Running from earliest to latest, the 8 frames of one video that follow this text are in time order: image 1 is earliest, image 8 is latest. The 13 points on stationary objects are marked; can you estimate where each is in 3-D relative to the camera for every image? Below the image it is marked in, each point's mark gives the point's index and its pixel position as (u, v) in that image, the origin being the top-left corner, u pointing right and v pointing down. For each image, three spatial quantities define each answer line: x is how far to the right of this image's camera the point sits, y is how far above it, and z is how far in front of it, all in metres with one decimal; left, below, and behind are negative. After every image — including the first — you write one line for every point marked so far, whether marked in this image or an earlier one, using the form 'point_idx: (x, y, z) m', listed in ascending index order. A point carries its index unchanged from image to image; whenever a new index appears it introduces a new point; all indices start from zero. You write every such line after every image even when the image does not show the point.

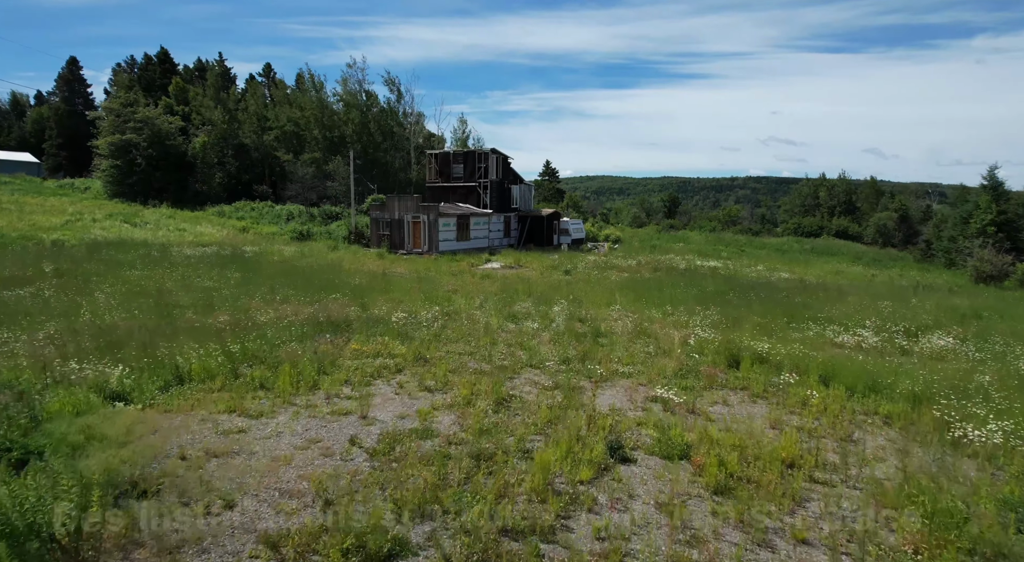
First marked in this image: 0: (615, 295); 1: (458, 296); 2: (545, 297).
0: (+3.3, -0.5, +19.8) m
1: (-1.7, -0.5, +18.9) m
2: (+0.9, -0.5, +18.8) m
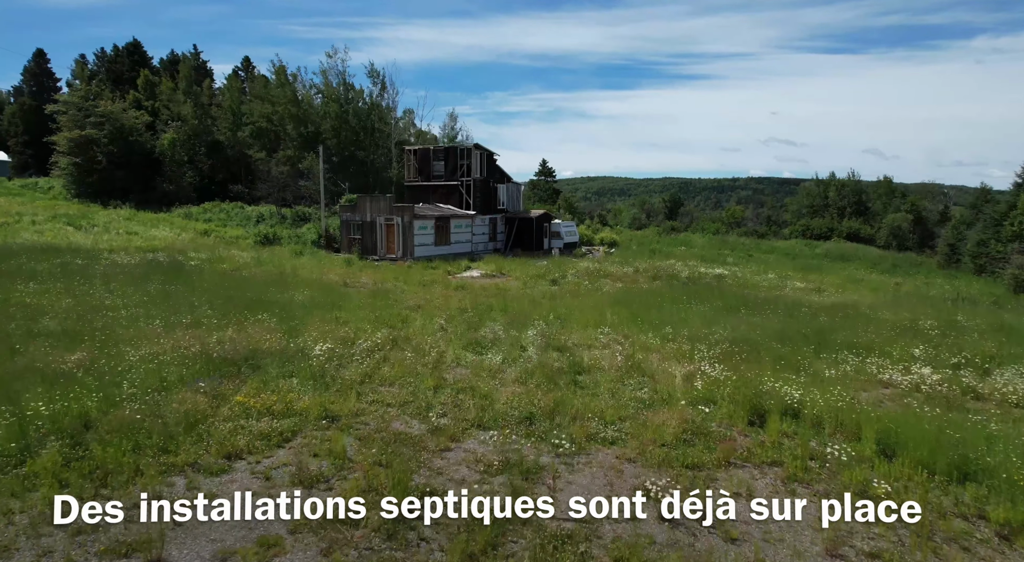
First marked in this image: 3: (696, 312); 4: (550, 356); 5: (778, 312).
0: (+2.5, -0.9, +16.8) m
1: (-2.5, -0.8, +15.8) m
2: (+0.2, -0.9, +15.8) m
3: (+4.9, -0.9, +16.6) m
4: (+0.8, -1.4, +11.9) m
5: (+7.2, -0.9, +16.7) m
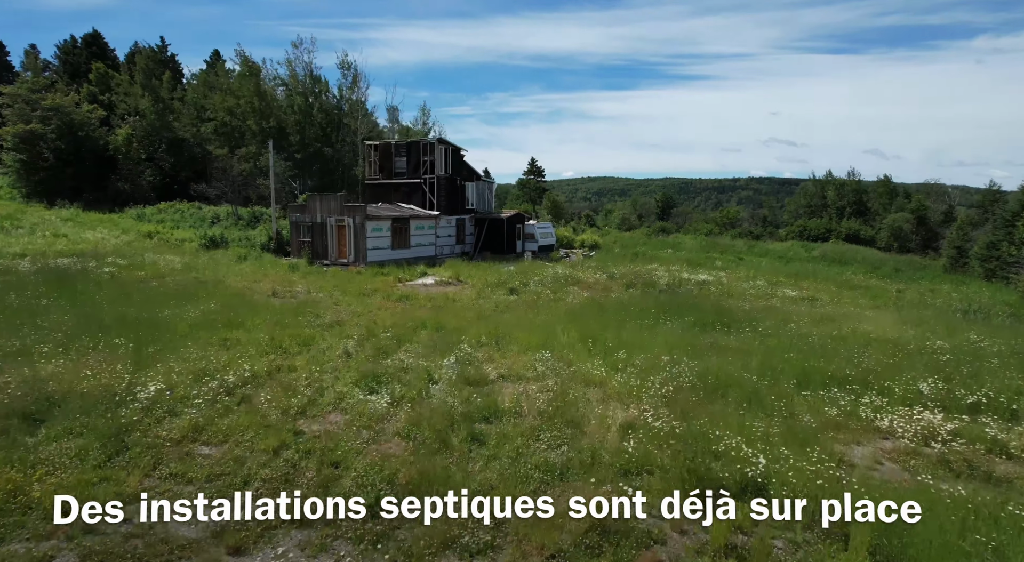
0: (+0.9, -1.2, +14.2) m
1: (-4.0, -1.1, +13.3) m
2: (-1.4, -1.2, +13.3) m
3: (+3.4, -1.2, +14.1) m
4: (-0.8, -1.7, +9.4) m
5: (+5.7, -1.2, +14.2) m
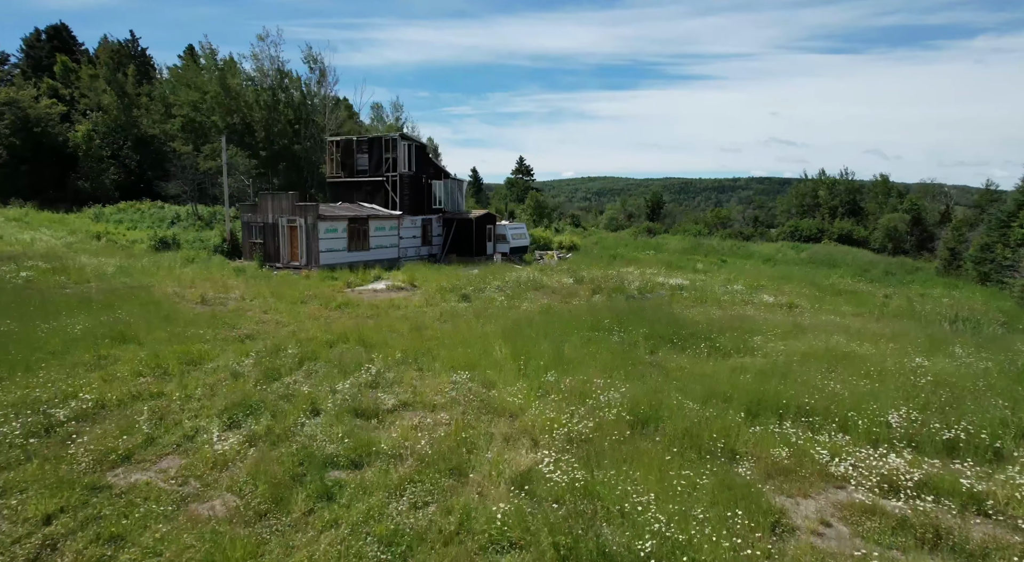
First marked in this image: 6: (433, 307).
0: (-0.5, -1.4, +12.7) m
1: (-5.5, -1.3, +11.8) m
2: (-2.8, -1.4, +11.7) m
3: (+1.9, -1.4, +12.5) m
4: (-2.3, -1.9, +7.8) m
5: (+4.2, -1.4, +12.6) m
6: (-2.3, -0.8, +17.7) m
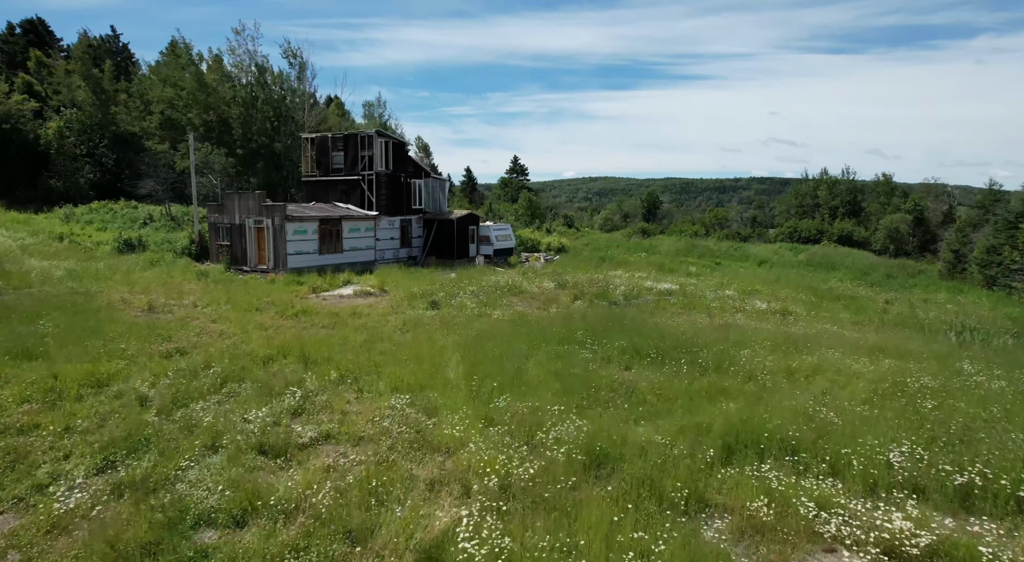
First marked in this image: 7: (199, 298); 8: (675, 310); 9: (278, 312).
0: (-1.3, -1.5, +11.4) m
1: (-6.3, -1.5, +10.5) m
2: (-3.6, -1.6, +10.4) m
3: (+1.1, -1.5, +11.2) m
4: (-3.1, -2.1, +6.5) m
5: (+3.4, -1.6, +11.3) m
6: (-3.0, -0.9, +16.4) m
7: (-9.3, -0.5, +18.1) m
8: (+5.0, -0.9, +18.8) m
9: (-6.3, -0.8, +16.3) m
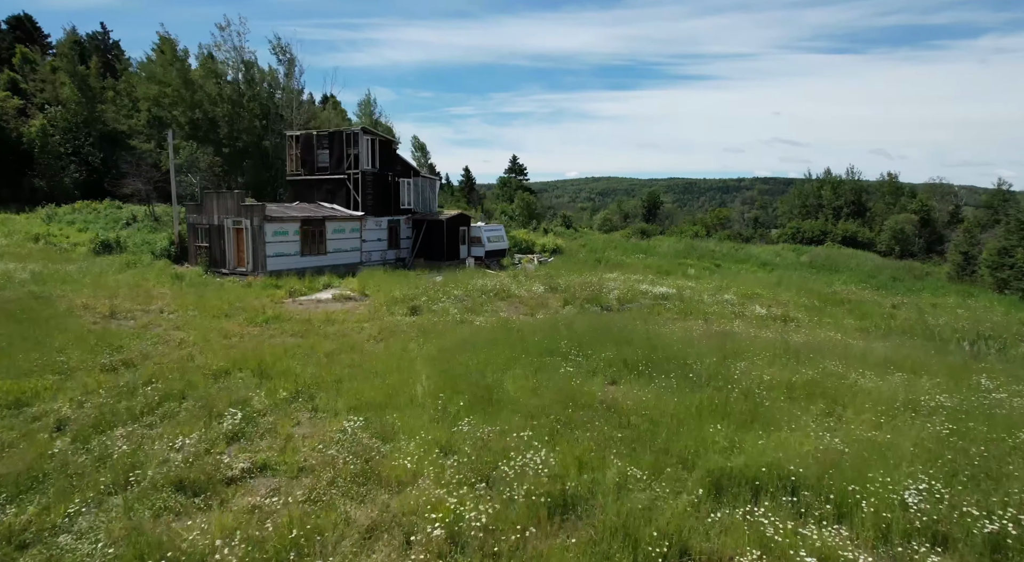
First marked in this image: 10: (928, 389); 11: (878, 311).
0: (-1.7, -1.6, +10.4) m
1: (-6.7, -1.6, +9.5) m
2: (-4.1, -1.7, +9.5) m
3: (+0.7, -1.7, +10.3) m
4: (-3.5, -2.2, +5.6) m
5: (+3.0, -1.7, +10.3) m
6: (-3.5, -1.0, +15.5) m
7: (-9.7, -0.6, +17.2) m
8: (+4.6, -1.0, +17.8) m
9: (-6.7, -0.9, +15.4) m
10: (+6.9, -1.8, +10.1) m
11: (+11.7, -1.0, +19.7) m
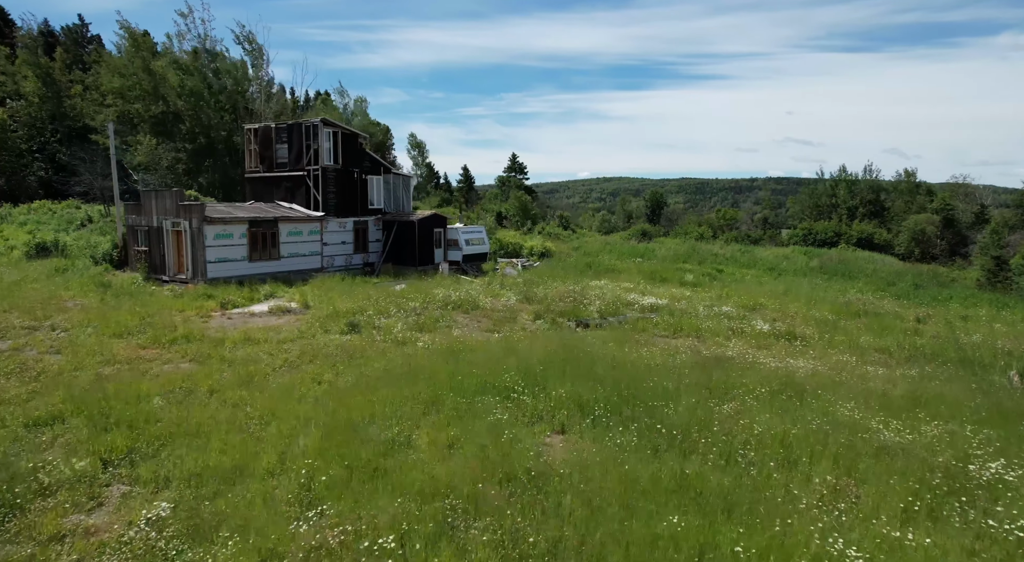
0: (-2.9, -1.9, +8.0) m
1: (-7.9, -1.8, +7.2) m
2: (-5.2, -1.9, +7.1) m
3: (-0.5, -1.9, +7.8) m
4: (-4.8, -2.4, +3.2) m
5: (+1.8, -1.9, +7.8) m
6: (-4.5, -1.3, +13.1) m
7: (-10.7, -0.8, +14.9) m
8: (+3.6, -1.3, +15.3) m
9: (-7.7, -1.2, +13.0) m
10: (+5.7, -2.0, +7.5) m
11: (+10.8, -1.3, +17.0) m
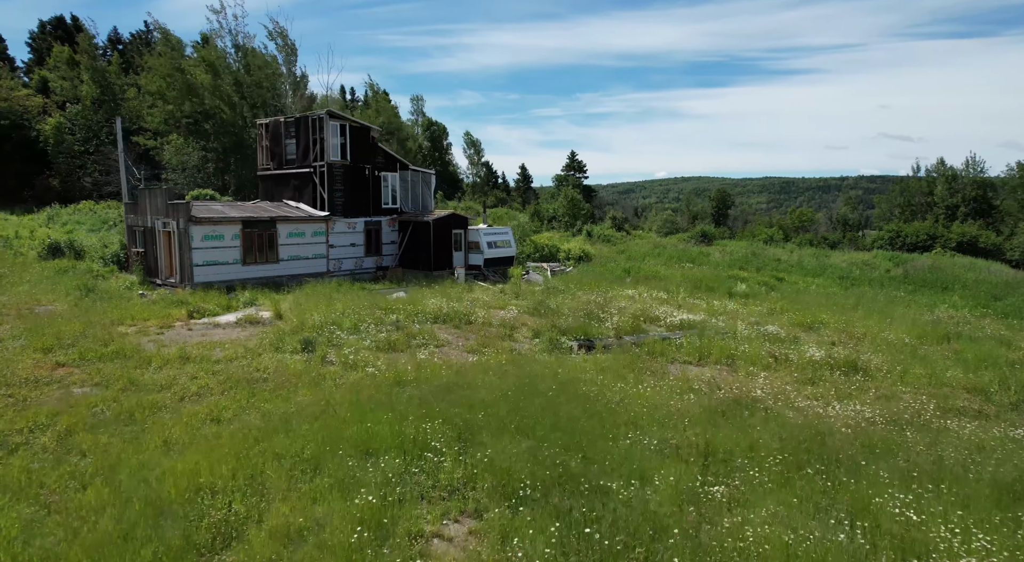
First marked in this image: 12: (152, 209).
0: (-4.1, -2.1, +5.9) m
1: (-9.1, -2.0, +5.7) m
2: (-6.5, -2.1, +5.3) m
3: (-1.7, -2.2, +5.4) m
4: (-6.5, -2.6, +1.4) m
5: (+0.6, -2.2, +5.2) m
6: (-5.0, -1.5, +11.2) m
7: (-11.0, -1.0, +13.8) m
8: (+3.3, -1.6, +12.3) m
9: (-8.2, -1.4, +11.5) m
10: (+4.4, -2.3, +4.4) m
11: (+10.6, -1.6, +13.2) m
12: (-11.2, +2.2, +19.1) m
